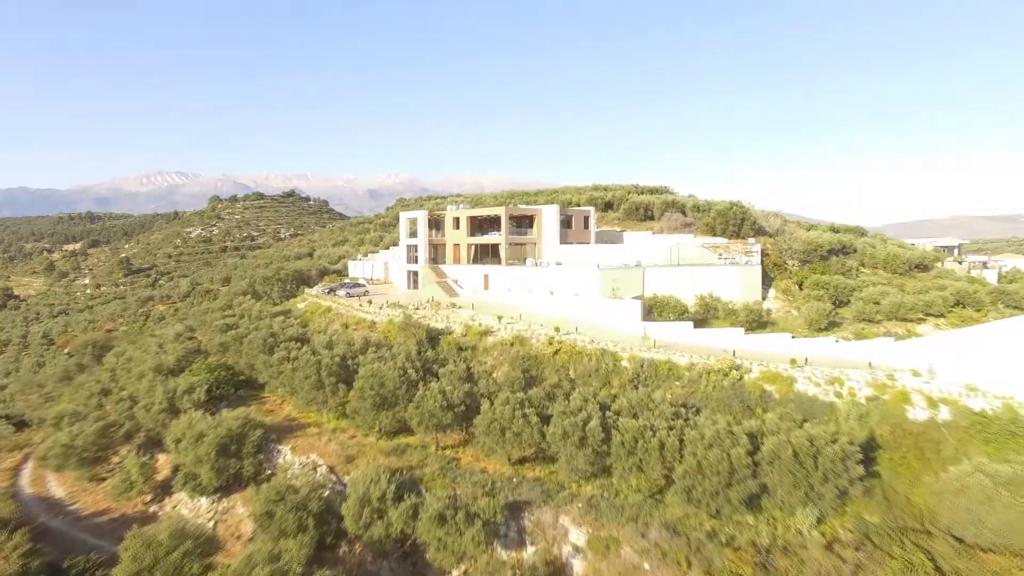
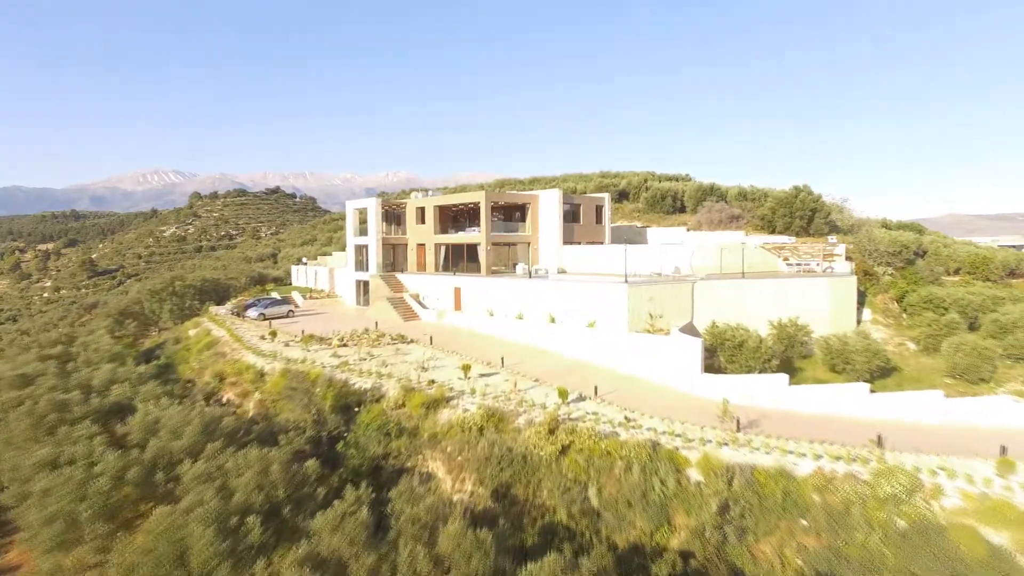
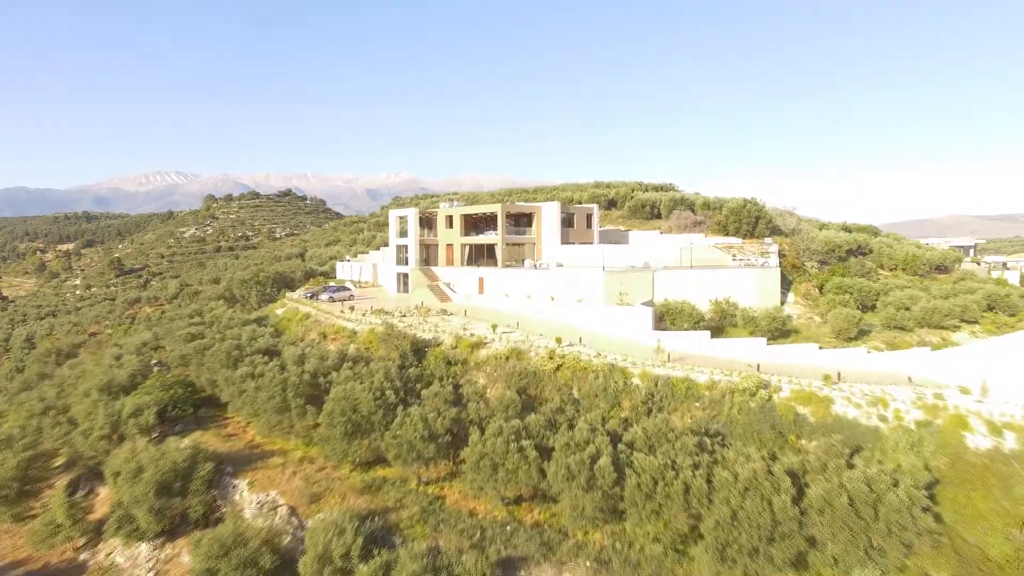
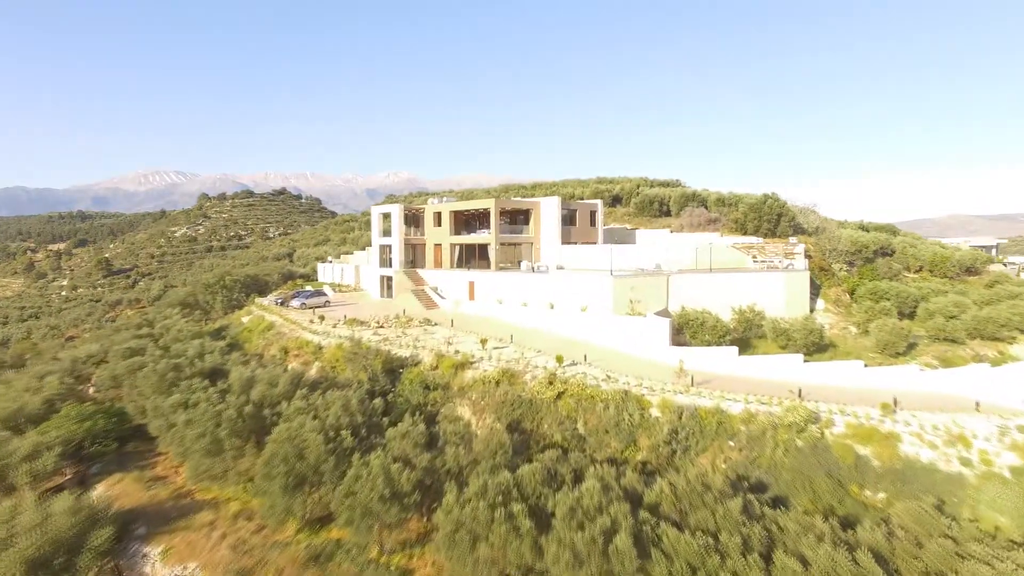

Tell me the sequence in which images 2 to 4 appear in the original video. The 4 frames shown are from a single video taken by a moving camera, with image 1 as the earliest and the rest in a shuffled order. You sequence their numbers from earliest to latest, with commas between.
3, 4, 2
